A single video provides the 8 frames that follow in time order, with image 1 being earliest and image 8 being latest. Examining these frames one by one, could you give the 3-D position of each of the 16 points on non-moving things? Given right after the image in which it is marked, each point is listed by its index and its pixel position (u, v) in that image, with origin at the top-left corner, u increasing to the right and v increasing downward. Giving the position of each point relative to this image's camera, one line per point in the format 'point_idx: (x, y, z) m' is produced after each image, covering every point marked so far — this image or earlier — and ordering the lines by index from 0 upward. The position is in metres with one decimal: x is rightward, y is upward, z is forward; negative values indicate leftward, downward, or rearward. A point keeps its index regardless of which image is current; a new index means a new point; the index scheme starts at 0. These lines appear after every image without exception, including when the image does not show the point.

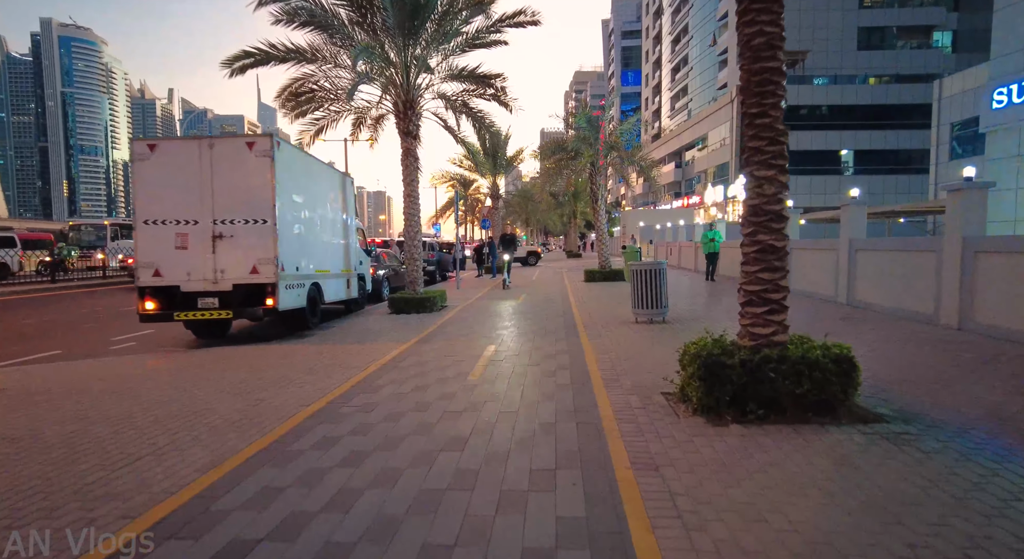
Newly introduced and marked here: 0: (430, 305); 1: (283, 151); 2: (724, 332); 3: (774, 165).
0: (-2.1, -0.7, +13.4) m
1: (-4.4, +2.5, +10.2) m
2: (+3.8, -0.9, +9.4) m
3: (+2.4, +1.0, +4.8) m
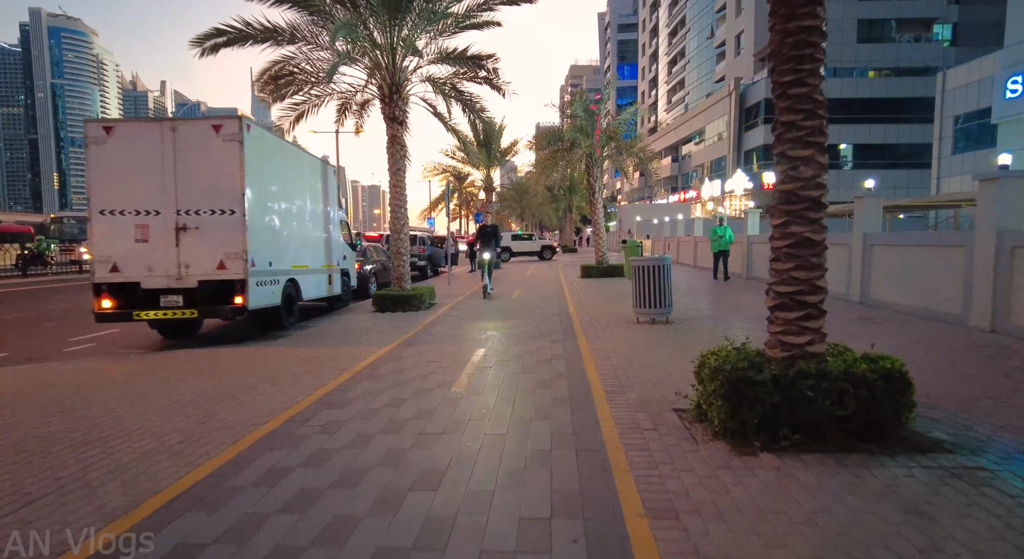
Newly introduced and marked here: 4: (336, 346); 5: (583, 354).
0: (-2.2, -0.6, +12.6) m
1: (-4.6, +2.5, +9.4) m
2: (+3.6, -0.9, +8.7) m
3: (+2.3, +1.1, +4.1) m
4: (-3.0, -1.1, +9.0) m
5: (+1.0, -1.1, +7.4) m
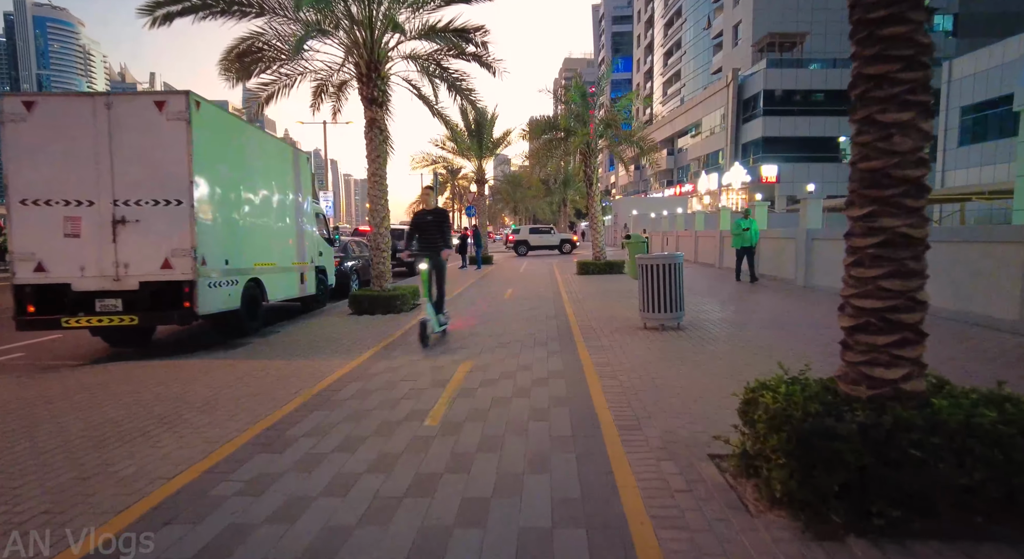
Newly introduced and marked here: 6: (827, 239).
0: (-2.4, -0.5, +11.4) m
1: (-4.7, +2.5, +8.1) m
2: (+3.5, -0.9, +7.6) m
3: (+2.2, +1.0, +2.9) m
4: (-3.1, -1.1, +7.8) m
5: (+0.9, -1.1, +6.3) m
6: (+7.6, +1.0, +12.8) m
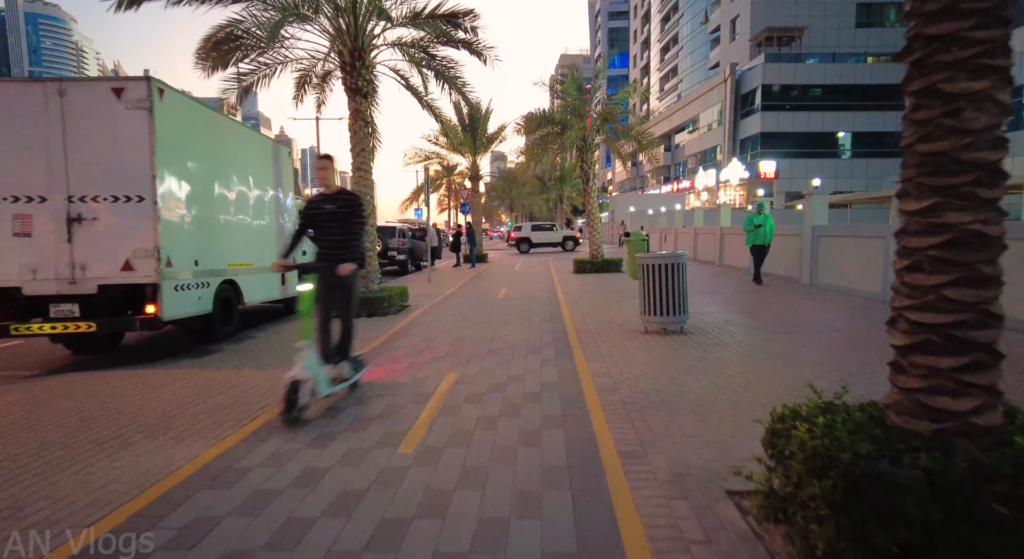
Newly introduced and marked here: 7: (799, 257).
0: (-2.6, -0.6, +10.8) m
1: (-4.9, +2.5, +7.5) m
2: (+3.4, -0.9, +7.0) m
3: (+2.1, +0.9, +2.4) m
4: (-3.3, -1.2, +7.3) m
5: (+0.8, -1.1, +5.7) m
6: (+7.4, +1.0, +12.2) m
7: (+7.6, +0.6, +13.8) m
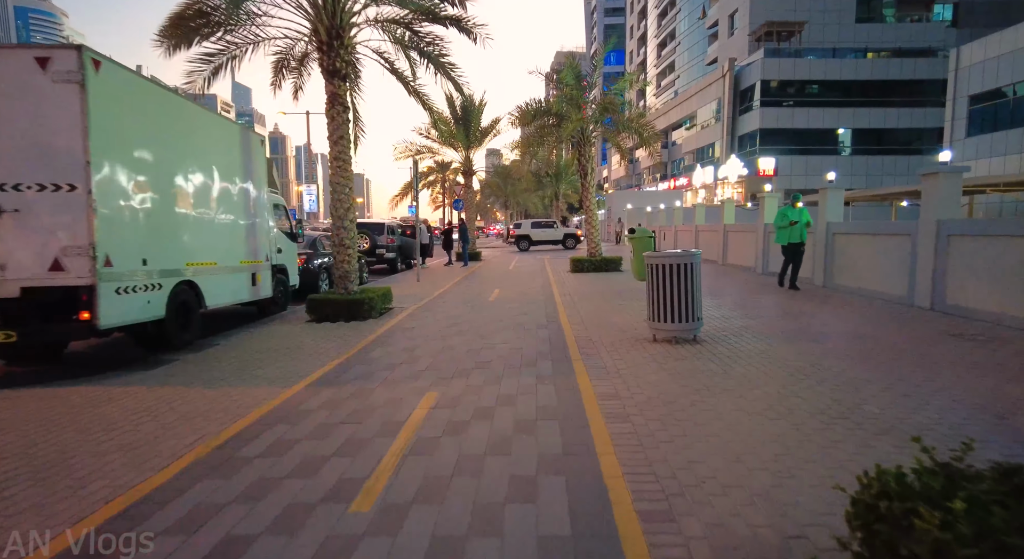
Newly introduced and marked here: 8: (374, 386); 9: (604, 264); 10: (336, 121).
0: (-2.7, -0.6, +9.9) m
1: (-5.0, +2.5, +6.5) m
2: (+3.3, -0.9, +6.1) m
3: (+2.1, +0.9, +1.5) m
4: (-3.4, -1.2, +6.3) m
5: (+0.7, -1.1, +4.8) m
6: (+7.3, +1.0, +11.4) m
7: (+7.4, +0.5, +13.0) m
8: (-1.5, -1.1, +5.7) m
9: (+3.1, +0.5, +18.0) m
10: (-3.4, +3.0, +10.2) m
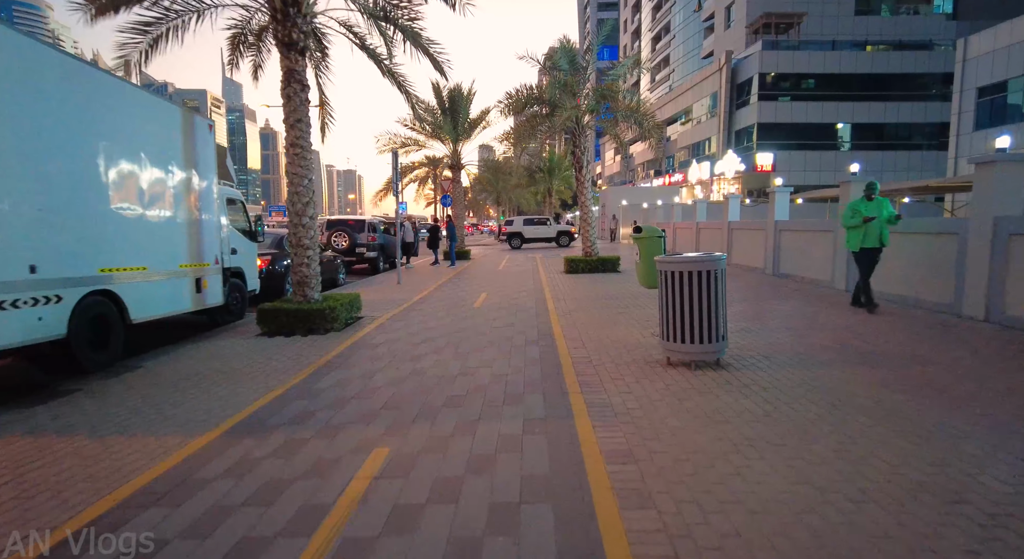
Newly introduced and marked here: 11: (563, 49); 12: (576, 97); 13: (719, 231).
0: (-2.9, -0.7, +8.5) m
1: (-5.1, +2.4, +5.1) m
2: (+3.1, -1.1, +4.9) m
3: (+1.9, +0.7, +0.1) m
4: (-3.6, -1.3, +4.9) m
5: (+0.5, -1.3, +3.5) m
6: (+7.0, +0.9, +10.1) m
7: (+7.1, +0.5, +11.7) m
8: (-1.7, -1.3, +4.3) m
9: (+2.8, +0.5, +16.7) m
10: (-3.6, +2.9, +8.8) m
11: (+1.9, +8.5, +19.7) m
12: (+2.4, +6.8, +19.8) m
13: (+7.5, +1.8, +19.2) m
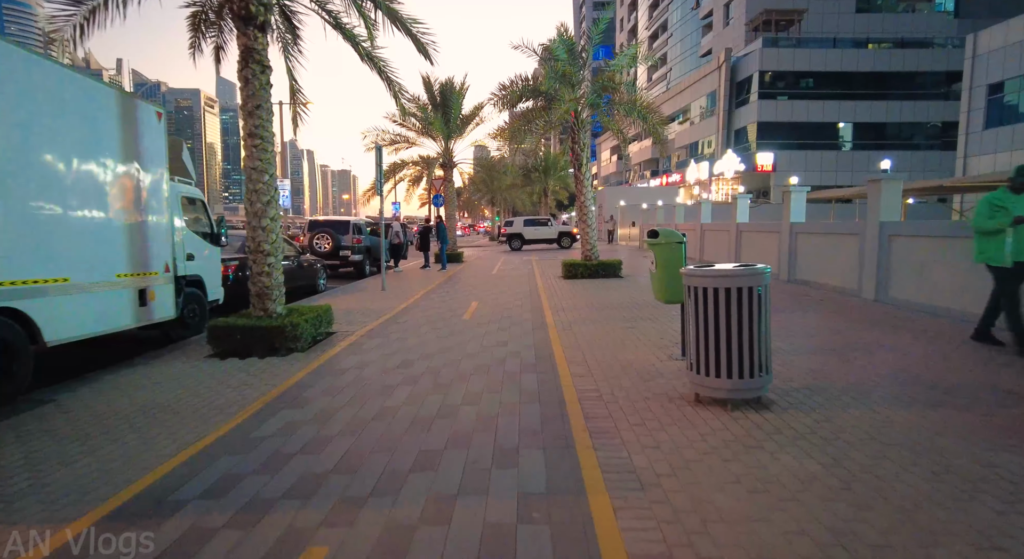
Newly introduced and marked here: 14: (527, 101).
0: (-3.0, -0.8, +7.3) m
1: (-5.2, +2.2, +3.9) m
2: (+3.0, -1.2, +3.7) m
3: (+1.9, +0.6, -1.0) m
4: (-3.6, -1.5, +3.7) m
5: (+0.5, -1.4, +2.3) m
6: (+6.9, +0.7, +9.0) m
7: (+7.0, +0.3, +10.6) m
8: (-1.7, -1.4, +3.2) m
9: (+2.6, +0.3, +15.6) m
10: (-3.7, +2.8, +7.6) m
11: (+1.7, +8.3, +18.6) m
12: (+2.2, +6.7, +18.7) m
13: (+7.3, +1.6, +18.1) m
14: (+0.6, +6.4, +19.1) m
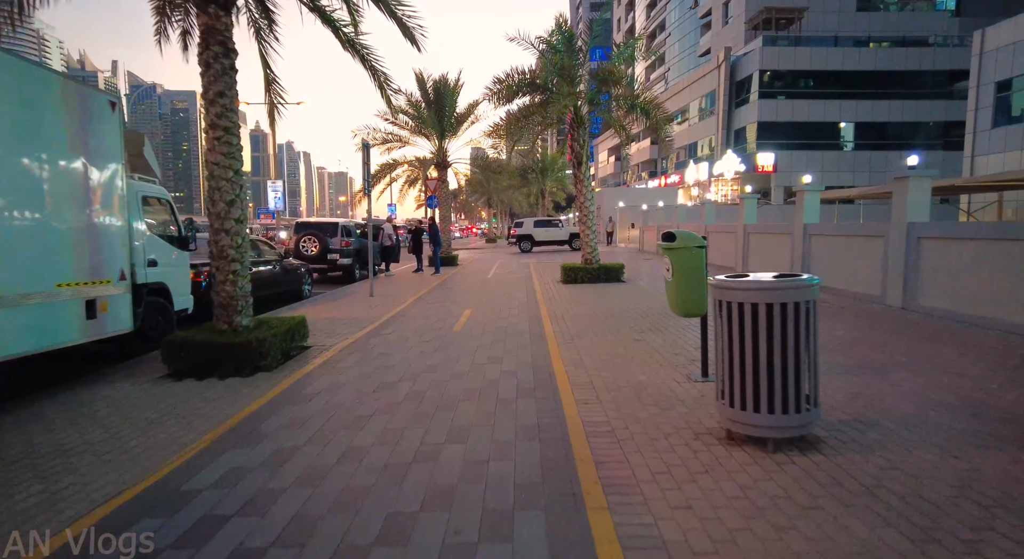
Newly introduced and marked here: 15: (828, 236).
0: (-3.1, -0.9, +6.5) m
1: (-5.3, +2.1, +3.1) m
2: (+3.0, -1.3, +2.9) m
3: (+1.9, +0.5, -1.8) m
4: (-3.7, -1.6, +2.9) m
5: (+0.4, -1.5, +1.5) m
6: (+6.8, +0.7, +8.2) m
7: (+6.9, +0.2, +9.8) m
8: (-1.8, -1.5, +2.3) m
9: (+2.5, +0.2, +14.7) m
10: (-3.8, +2.7, +6.8) m
11: (+1.6, +8.2, +17.8) m
12: (+2.0, +6.5, +17.9) m
13: (+7.2, +1.5, +17.3) m
14: (+0.4, +6.2, +18.3) m
15: (+7.1, +1.0, +11.9) m
